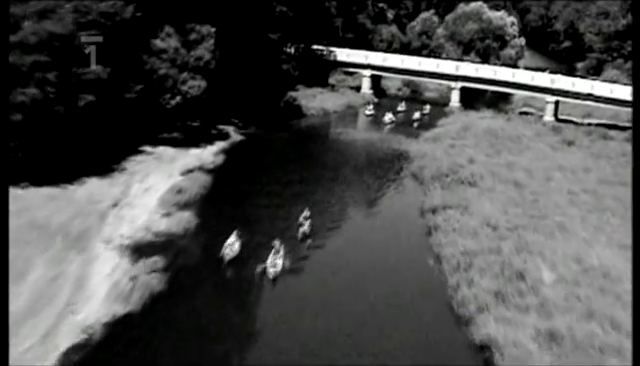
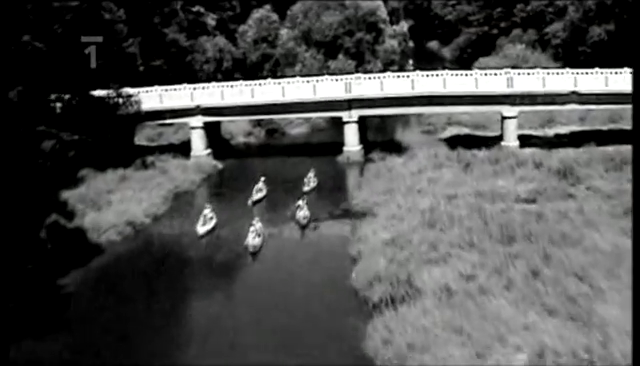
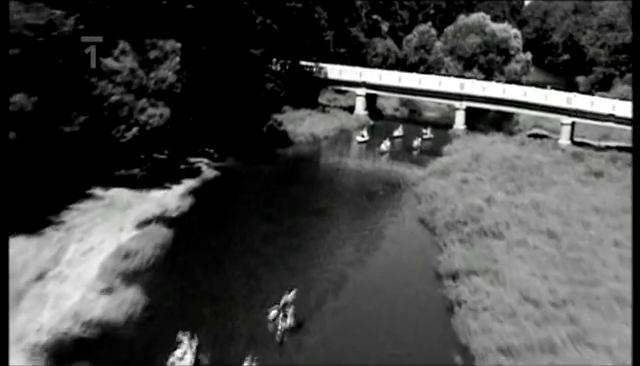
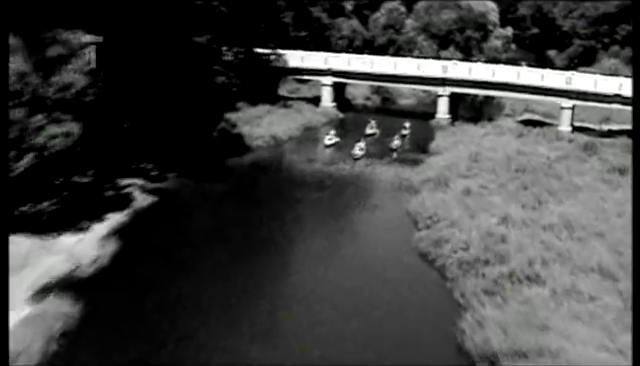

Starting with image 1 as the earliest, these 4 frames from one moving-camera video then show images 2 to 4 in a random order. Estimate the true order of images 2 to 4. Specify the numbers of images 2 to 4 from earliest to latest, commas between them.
3, 4, 2
